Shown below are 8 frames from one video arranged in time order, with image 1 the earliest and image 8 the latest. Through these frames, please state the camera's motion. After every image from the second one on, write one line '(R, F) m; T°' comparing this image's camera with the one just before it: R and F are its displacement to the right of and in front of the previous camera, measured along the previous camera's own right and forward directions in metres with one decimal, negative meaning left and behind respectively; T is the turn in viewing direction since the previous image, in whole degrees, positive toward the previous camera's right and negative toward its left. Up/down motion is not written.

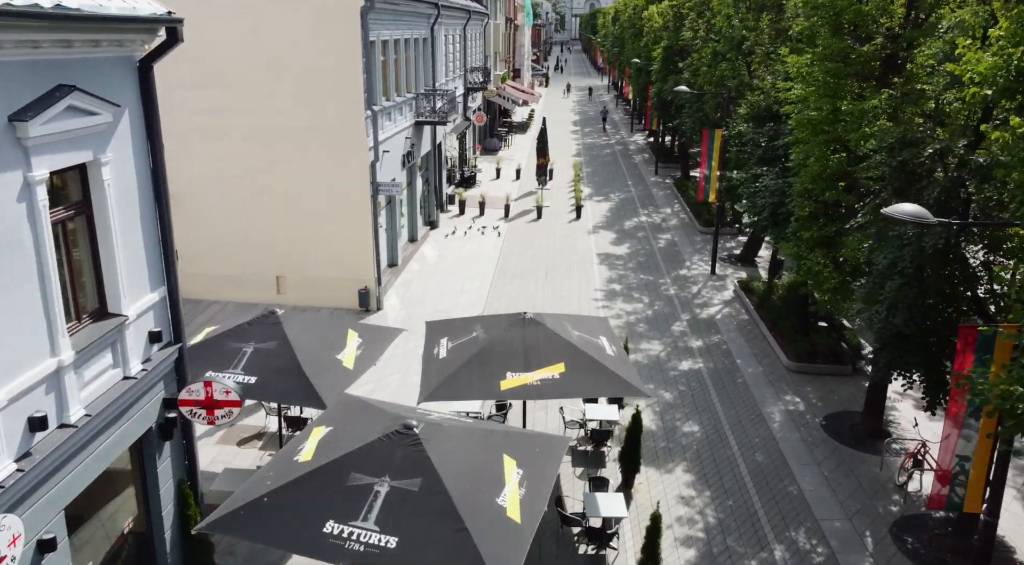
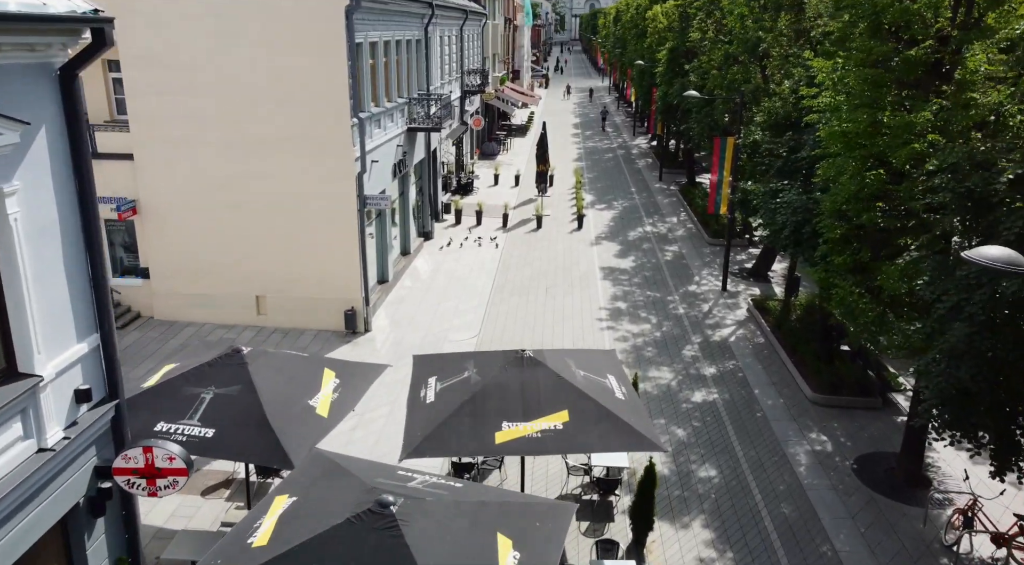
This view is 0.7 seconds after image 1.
(0.0, +1.3) m; 0°
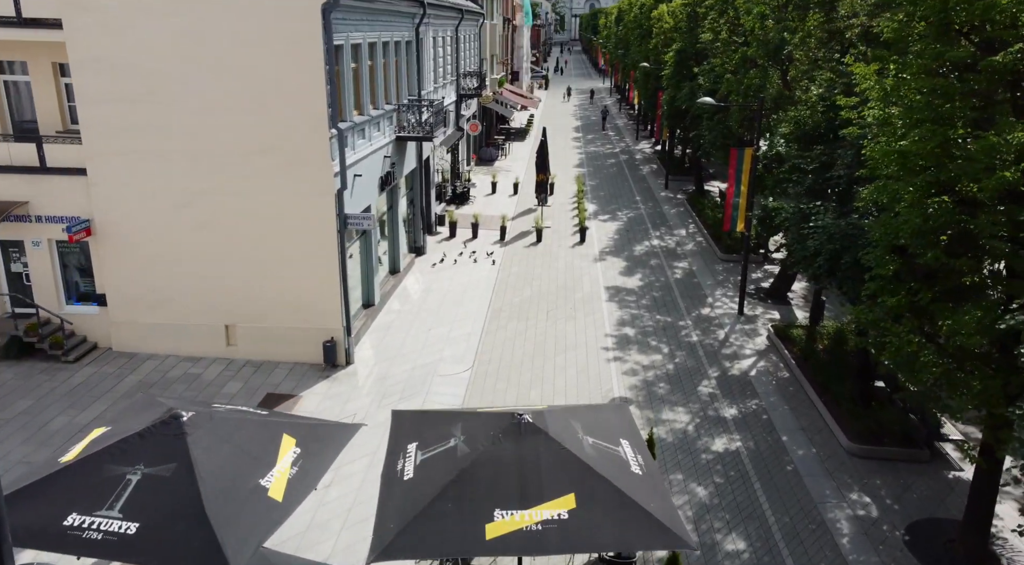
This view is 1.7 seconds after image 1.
(+0.1, +1.7) m; 0°
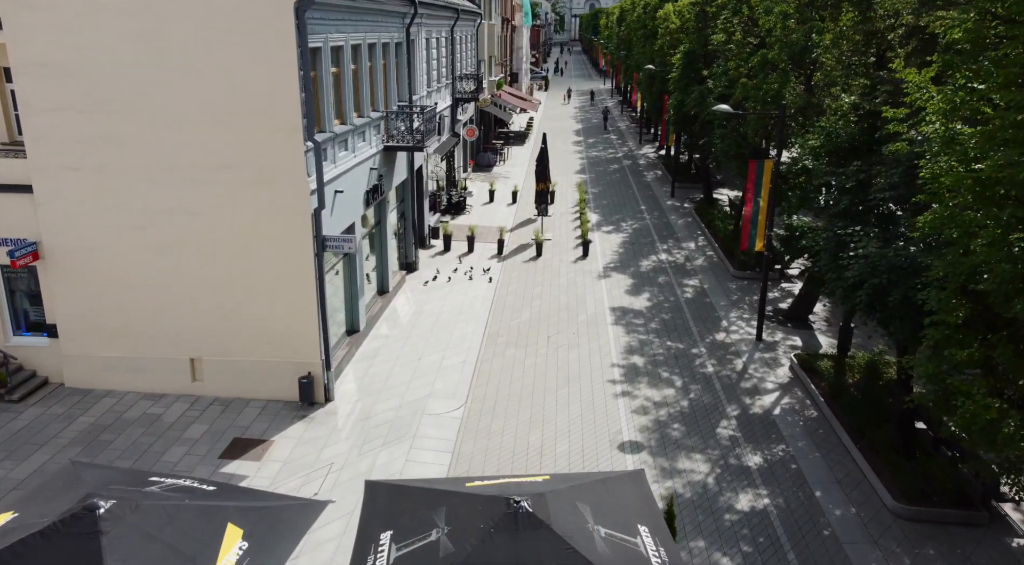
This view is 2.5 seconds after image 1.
(0.0, +1.6) m; 0°
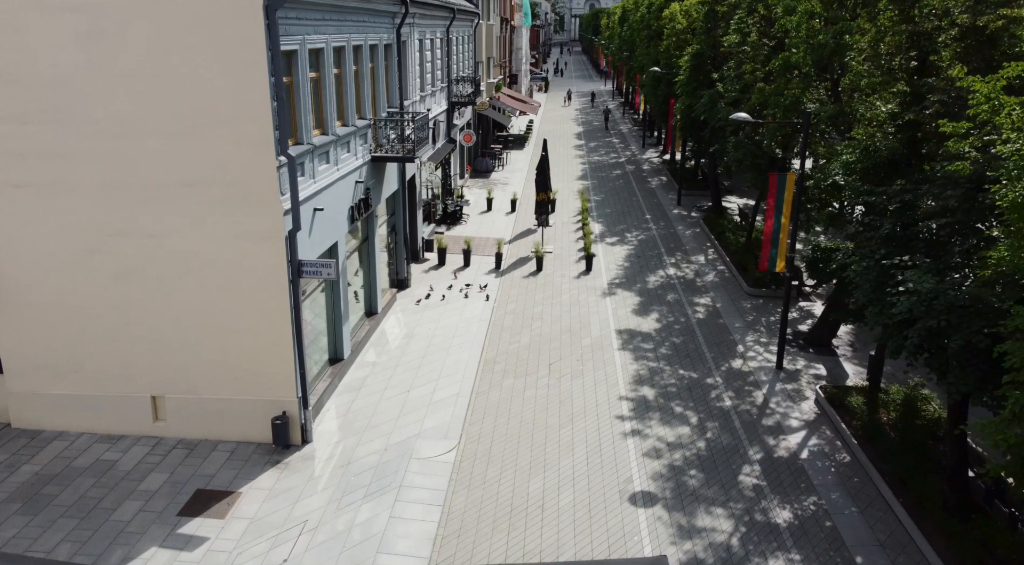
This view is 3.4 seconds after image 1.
(0.0, +1.4) m; 0°
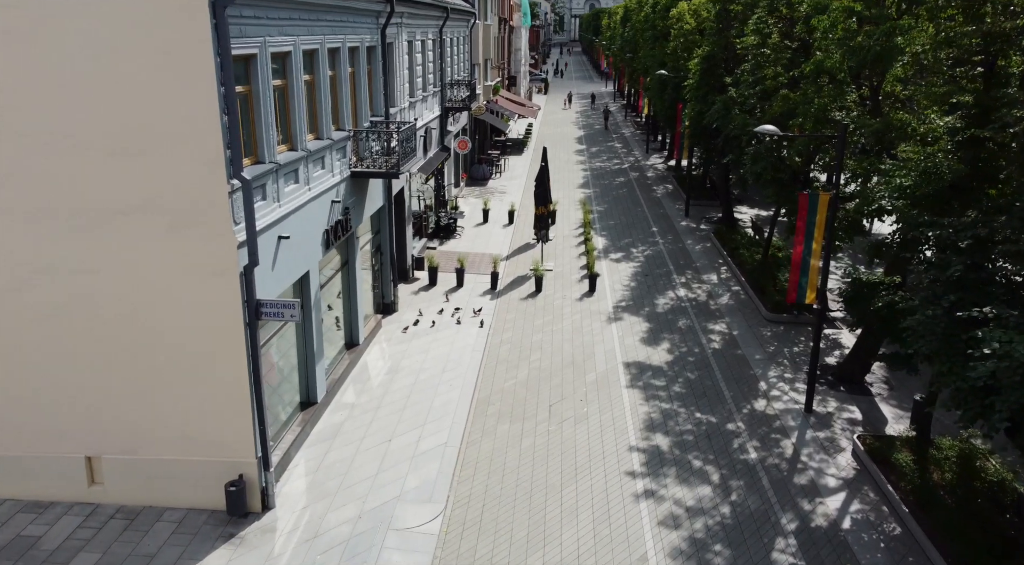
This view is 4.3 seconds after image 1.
(+0.1, +1.8) m; 0°
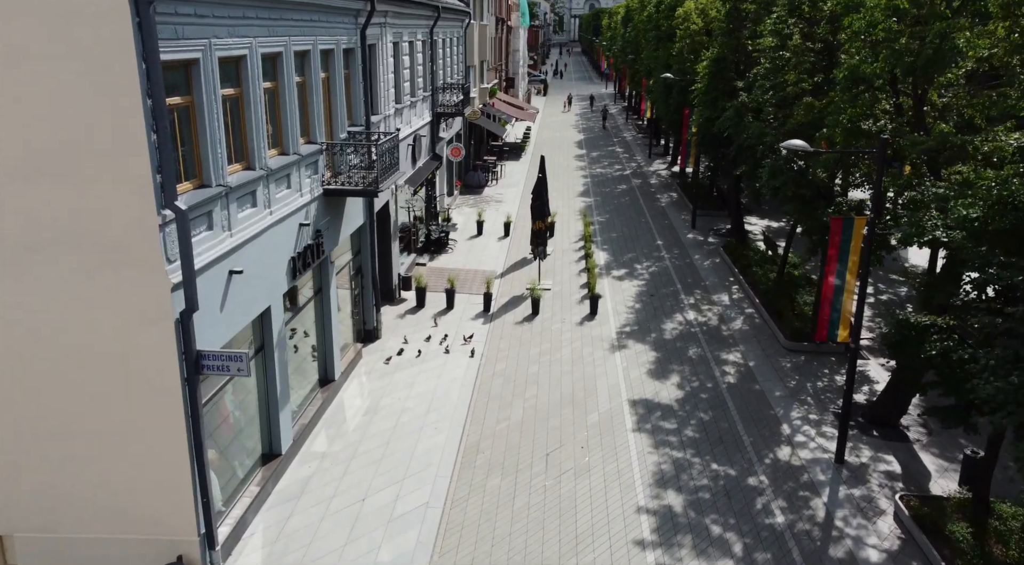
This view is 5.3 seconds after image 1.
(+0.1, +1.7) m; 0°
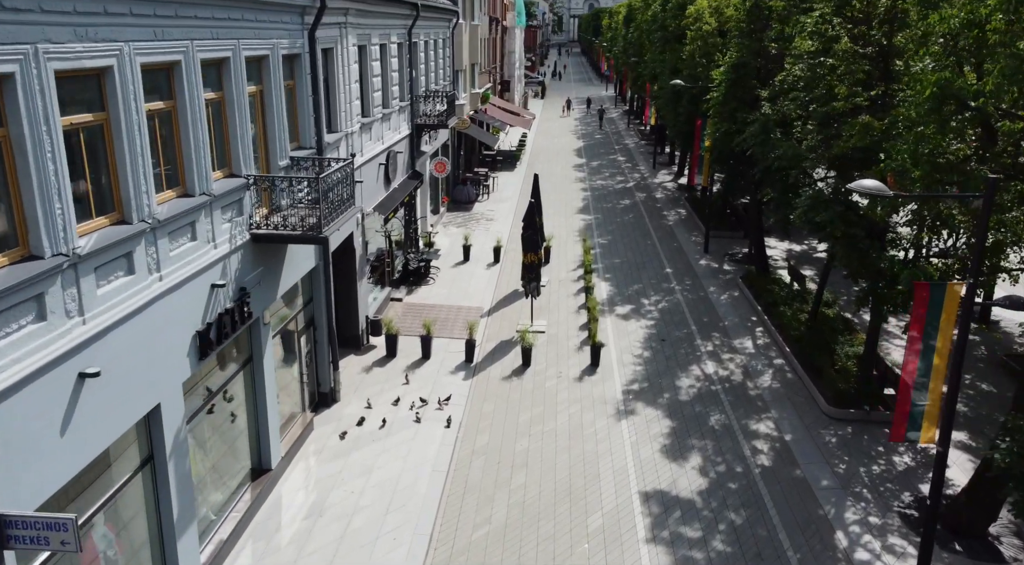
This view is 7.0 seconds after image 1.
(+0.3, +3.0) m; 0°
